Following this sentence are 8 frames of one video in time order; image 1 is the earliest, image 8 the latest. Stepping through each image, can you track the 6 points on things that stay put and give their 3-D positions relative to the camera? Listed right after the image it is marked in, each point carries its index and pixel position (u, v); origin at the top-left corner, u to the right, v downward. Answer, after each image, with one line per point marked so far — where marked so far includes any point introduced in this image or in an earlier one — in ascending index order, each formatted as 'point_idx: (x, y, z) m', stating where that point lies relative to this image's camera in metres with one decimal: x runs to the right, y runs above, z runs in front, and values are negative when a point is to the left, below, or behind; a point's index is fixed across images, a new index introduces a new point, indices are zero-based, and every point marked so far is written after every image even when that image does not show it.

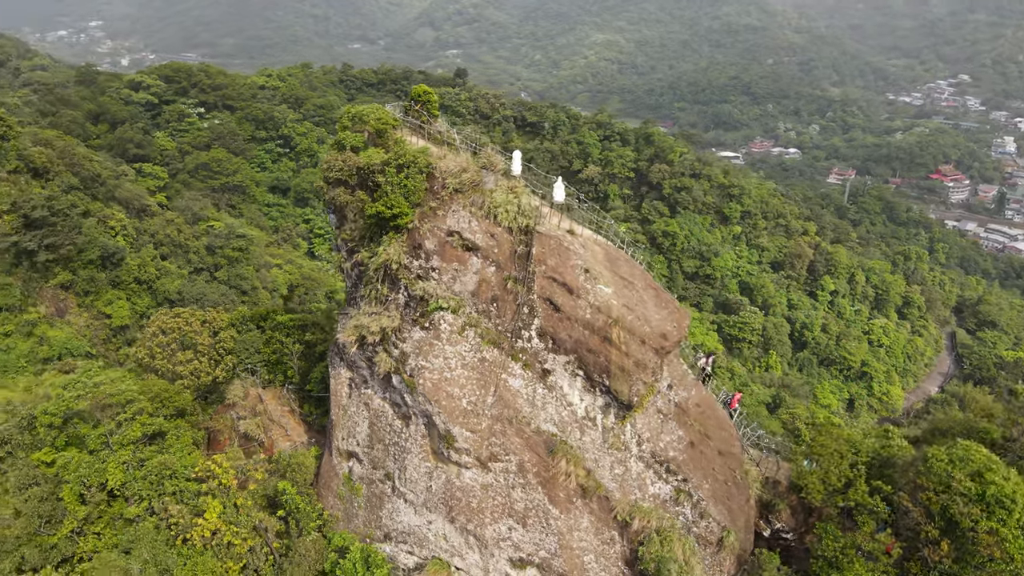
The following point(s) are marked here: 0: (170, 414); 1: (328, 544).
0: (-4.8, -1.8, +10.0) m
1: (-2.3, -3.2, +9.2) m
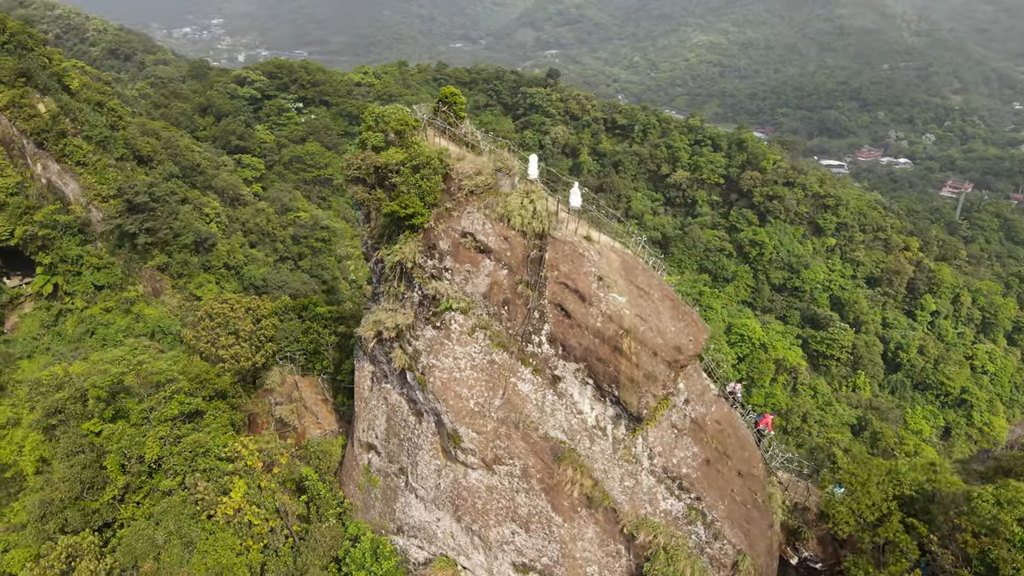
0: (-4.5, -1.6, +10.5) m
1: (-2.2, -3.2, +9.5) m
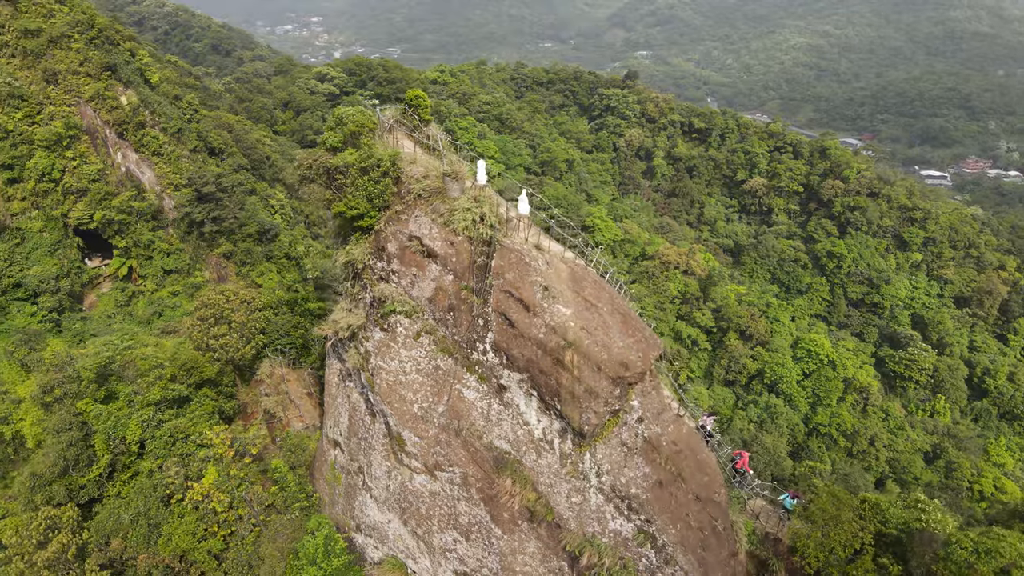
0: (-4.8, -1.4, +10.9) m
1: (-2.7, -3.1, +9.6) m
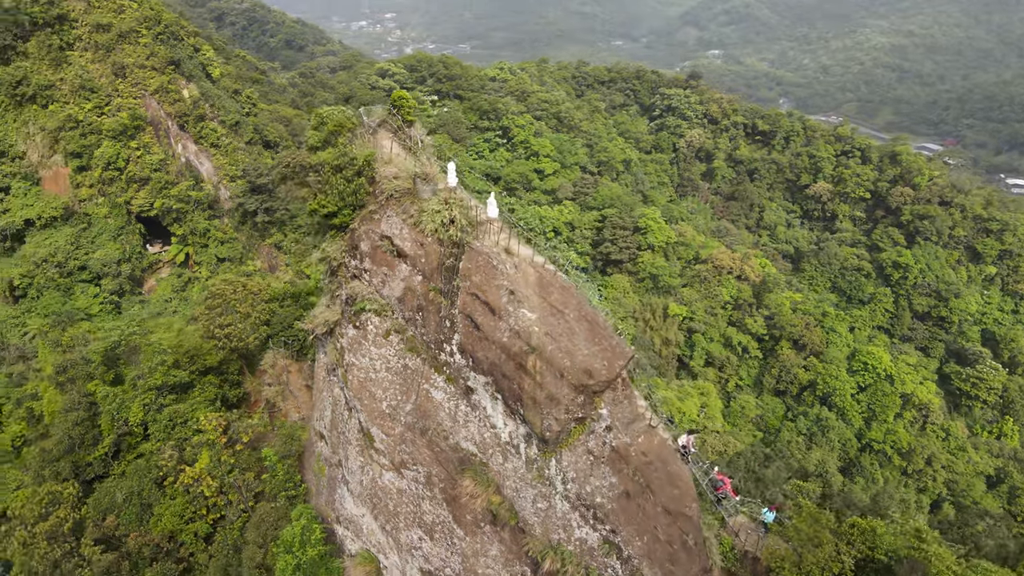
0: (-4.9, -1.3, +11.3) m
1: (-3.0, -3.1, +9.9) m
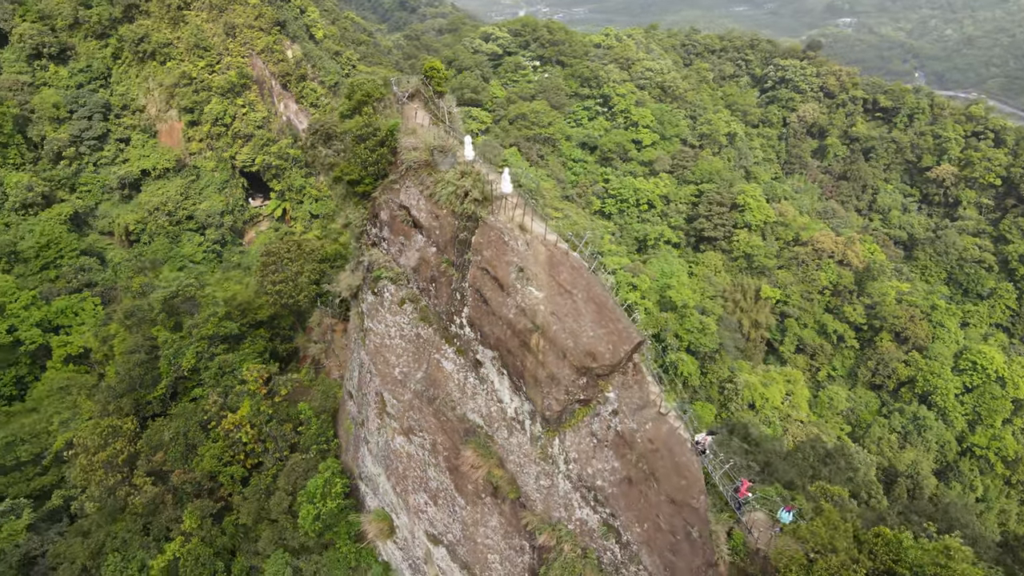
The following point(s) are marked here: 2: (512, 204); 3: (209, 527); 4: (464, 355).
0: (-4.4, -0.6, +11.9) m
1: (-2.7, -2.5, +10.4) m
2: (0.0, +0.9, +7.8) m
3: (-4.2, -3.4, +10.3) m
4: (-0.6, -0.8, +8.2) m
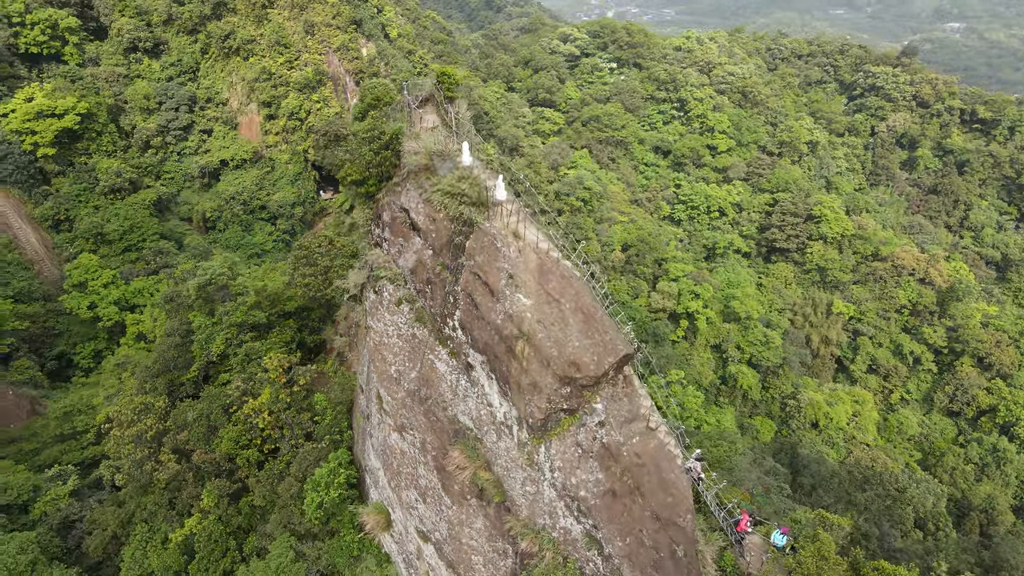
0: (-4.0, -0.4, +12.4) m
1: (-2.7, -2.5, +10.7) m
2: (0.0, +0.8, +7.9) m
3: (-4.2, -3.2, +10.8) m
4: (-0.6, -0.8, +8.3) m
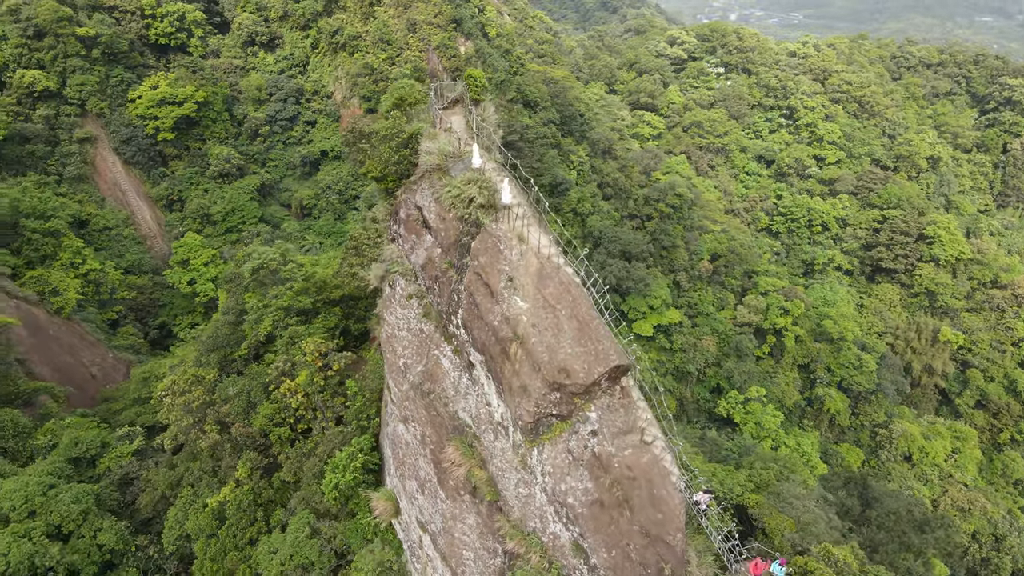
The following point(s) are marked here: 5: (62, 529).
0: (-3.4, -0.2, +13.0) m
1: (-2.4, -2.3, +11.1) m
2: (0.0, +0.8, +7.9) m
3: (-4.0, -3.0, +11.5) m
4: (-0.6, -0.8, +8.5) m
5: (-6.8, -3.7, +11.1) m
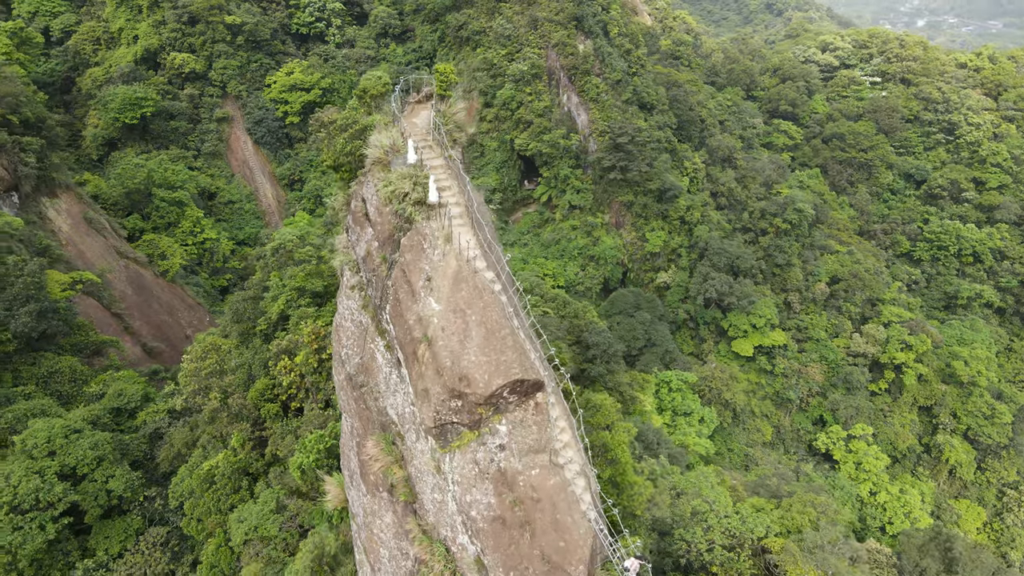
0: (-3.2, +0.1, +13.3) m
1: (-2.8, -2.1, +11.3) m
2: (-0.7, +0.8, +7.7) m
3: (-4.3, -2.6, +12.0) m
4: (-1.4, -0.7, +8.4) m
5: (-7.2, -3.0, +12.2) m
